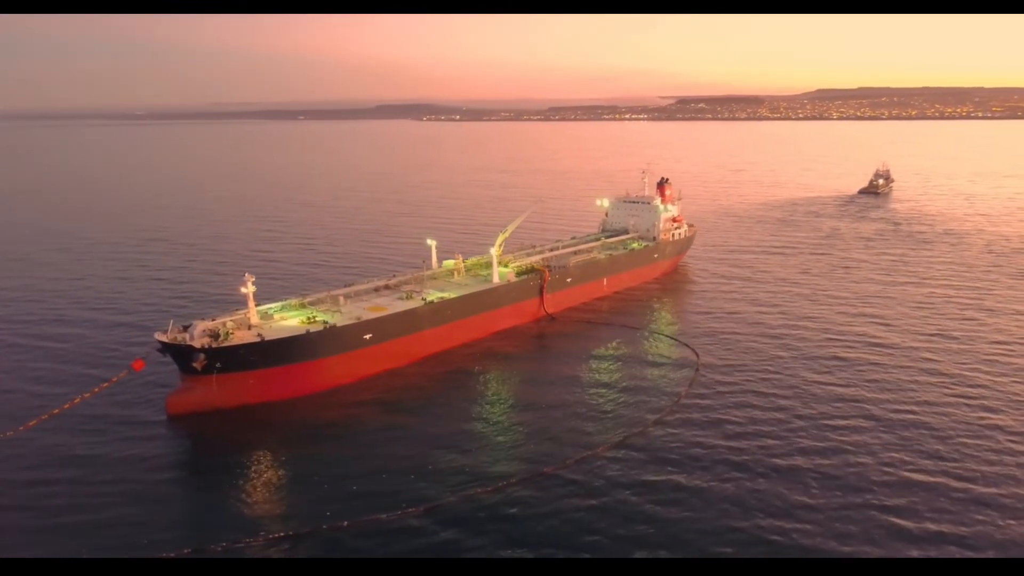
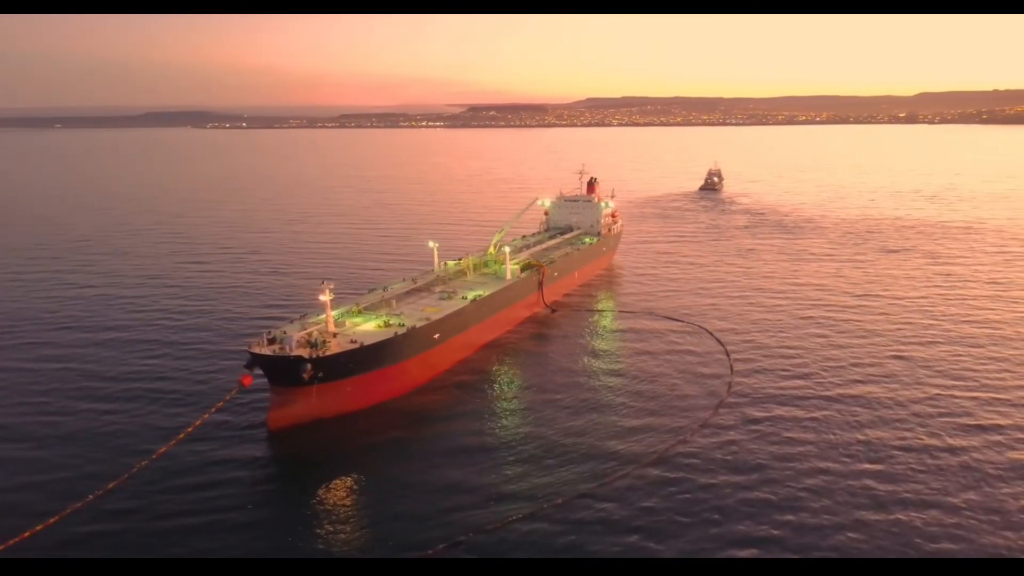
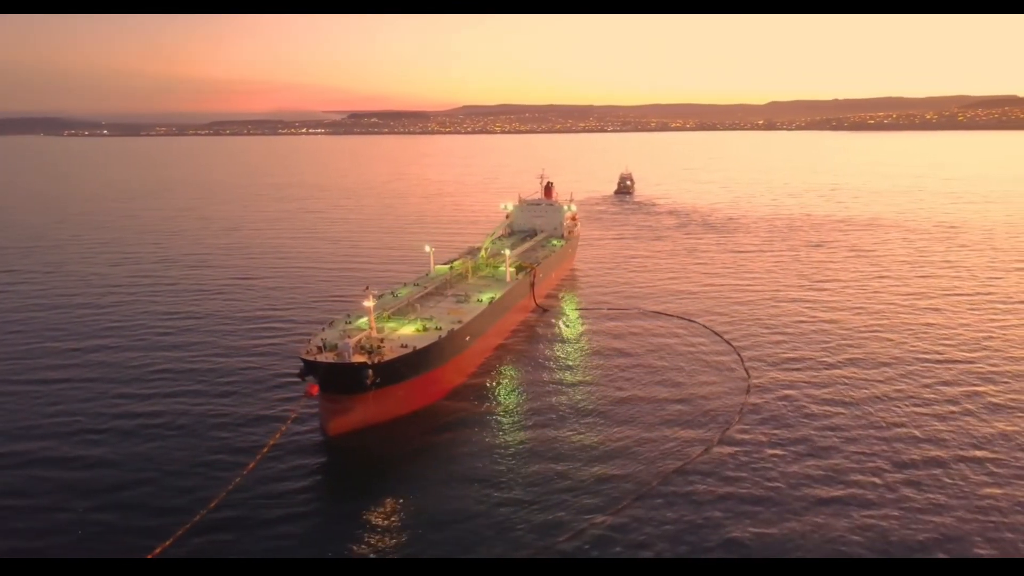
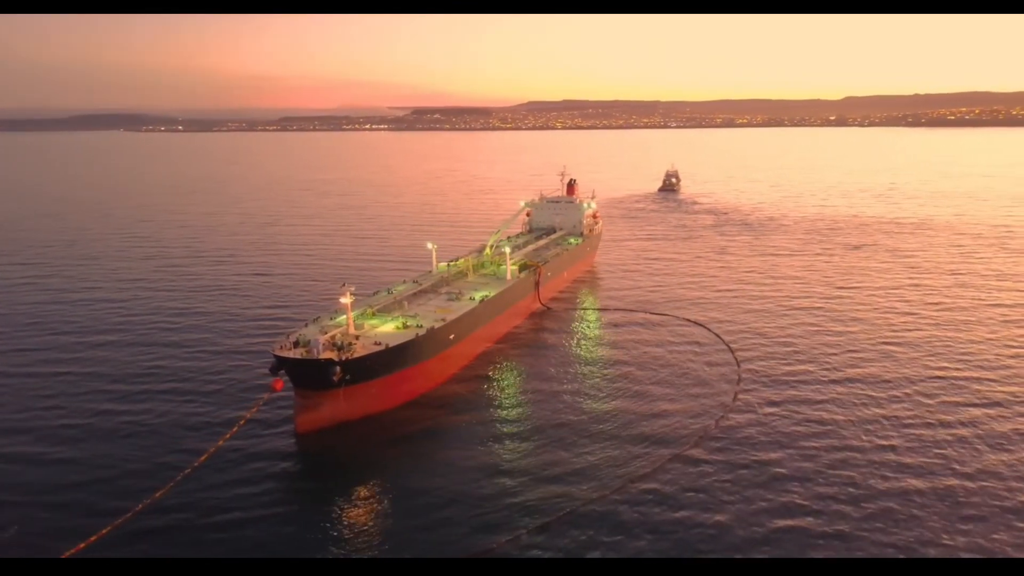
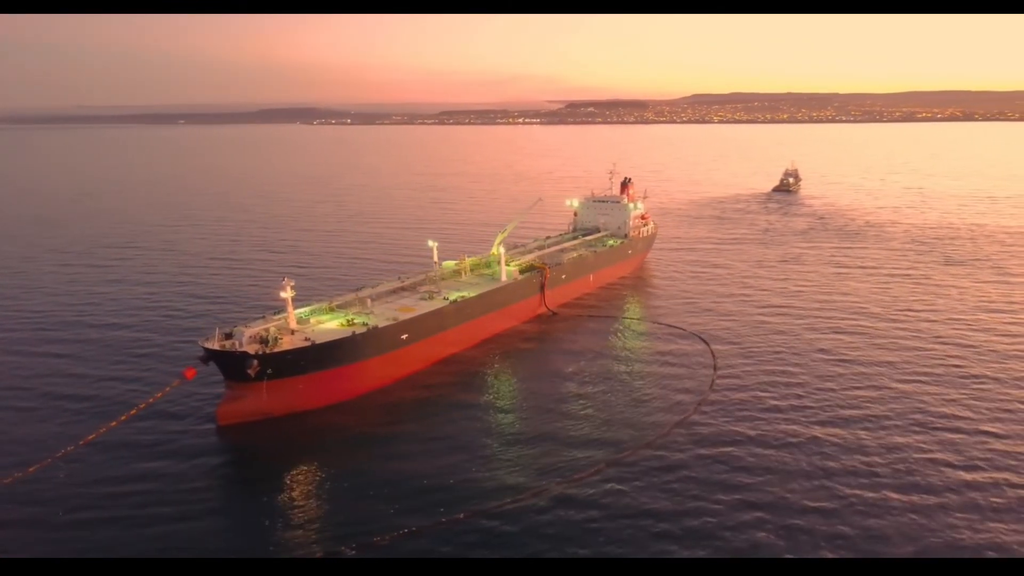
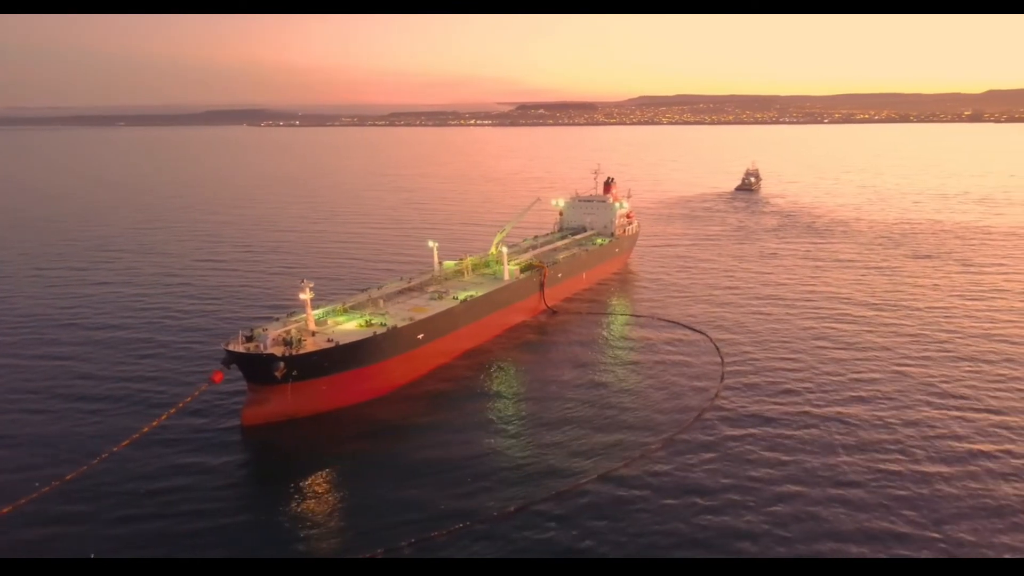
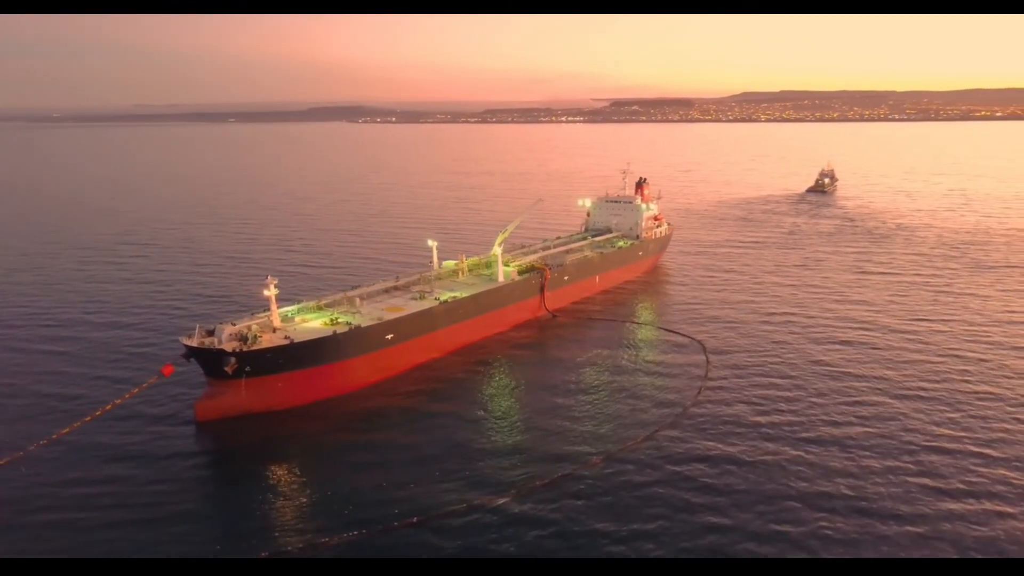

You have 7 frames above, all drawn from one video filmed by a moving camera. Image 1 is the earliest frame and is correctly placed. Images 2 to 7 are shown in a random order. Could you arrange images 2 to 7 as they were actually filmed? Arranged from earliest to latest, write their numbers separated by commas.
7, 5, 6, 2, 4, 3
